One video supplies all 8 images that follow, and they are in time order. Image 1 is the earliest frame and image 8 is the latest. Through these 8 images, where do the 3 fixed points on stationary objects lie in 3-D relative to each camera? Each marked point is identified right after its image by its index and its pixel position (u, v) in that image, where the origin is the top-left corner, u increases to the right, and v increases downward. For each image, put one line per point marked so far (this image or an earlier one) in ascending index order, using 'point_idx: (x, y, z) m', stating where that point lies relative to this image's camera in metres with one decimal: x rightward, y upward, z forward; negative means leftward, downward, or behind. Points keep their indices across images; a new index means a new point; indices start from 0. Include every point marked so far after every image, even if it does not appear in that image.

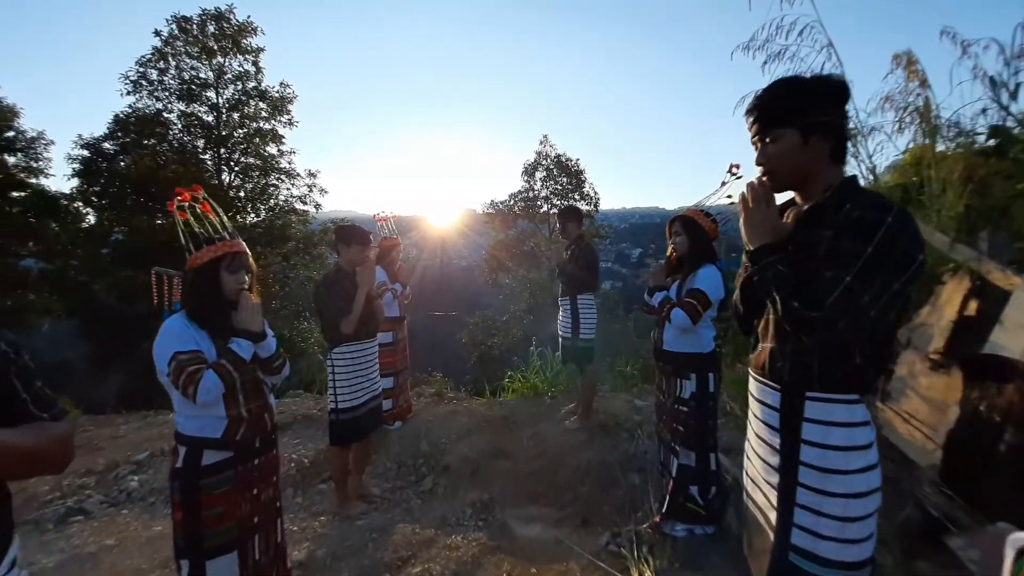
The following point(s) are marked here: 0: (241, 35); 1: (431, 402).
0: (-9.5, +8.9, +14.5) m
1: (-1.2, -1.7, +6.3) m
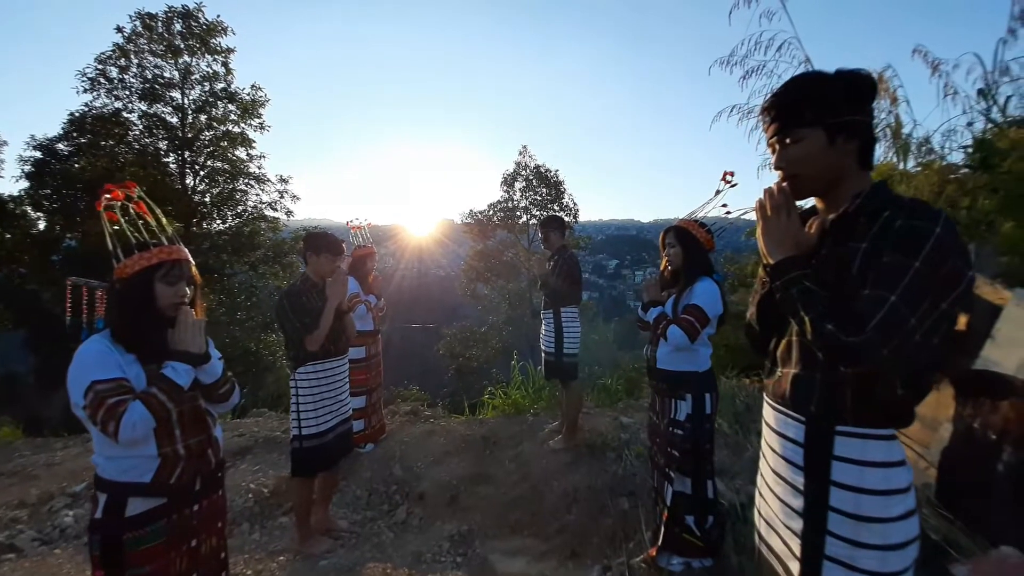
0: (-10.2, +8.6, +13.9) m
1: (-1.5, -1.9, +5.9) m
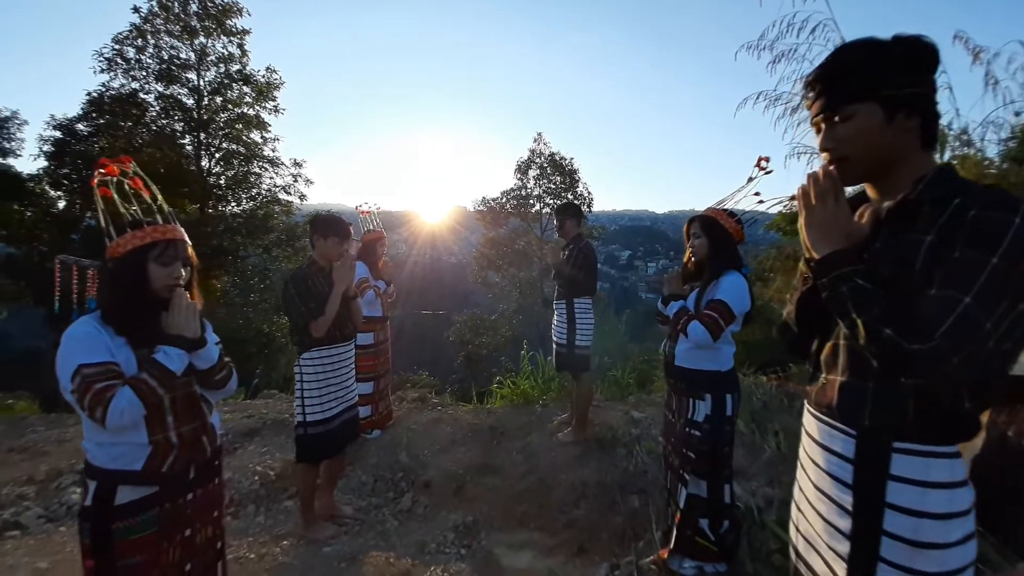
0: (-9.6, +9.2, +13.8) m
1: (-1.4, -1.7, +5.9) m
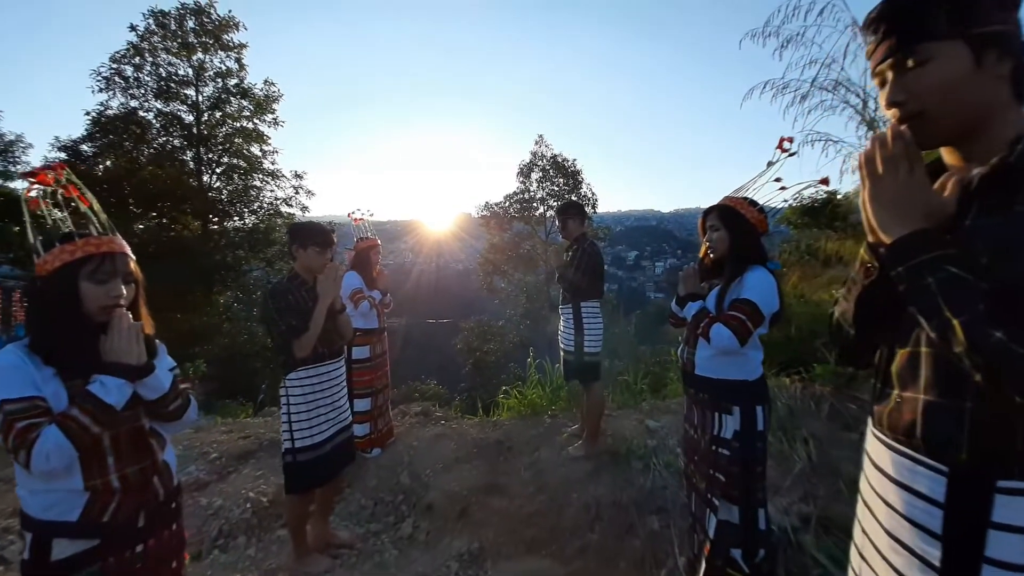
0: (-9.7, +8.7, +13.8) m
1: (-1.3, -1.8, +5.6) m
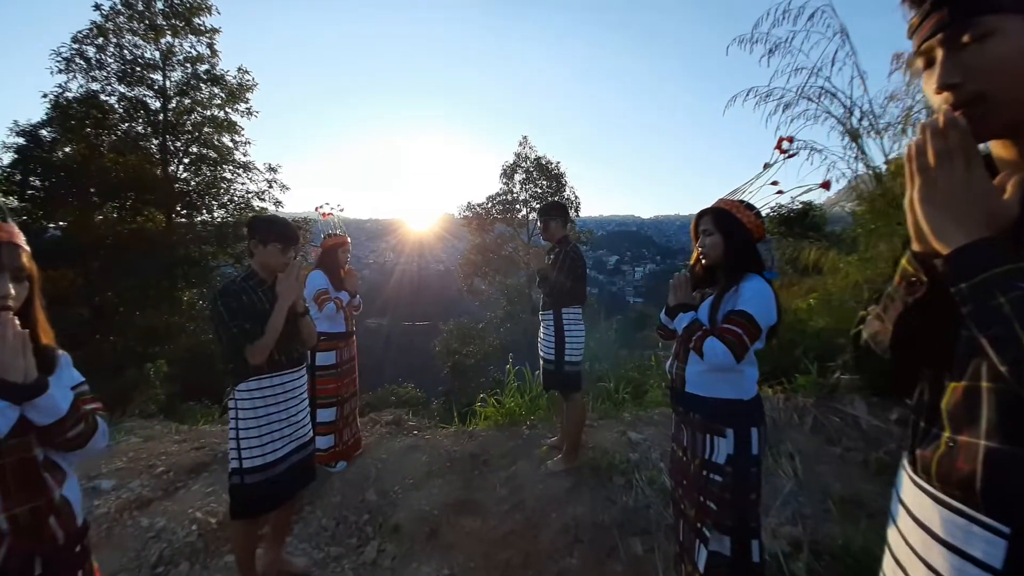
0: (-10.2, +8.8, +13.1) m
1: (-1.6, -1.9, +5.3) m
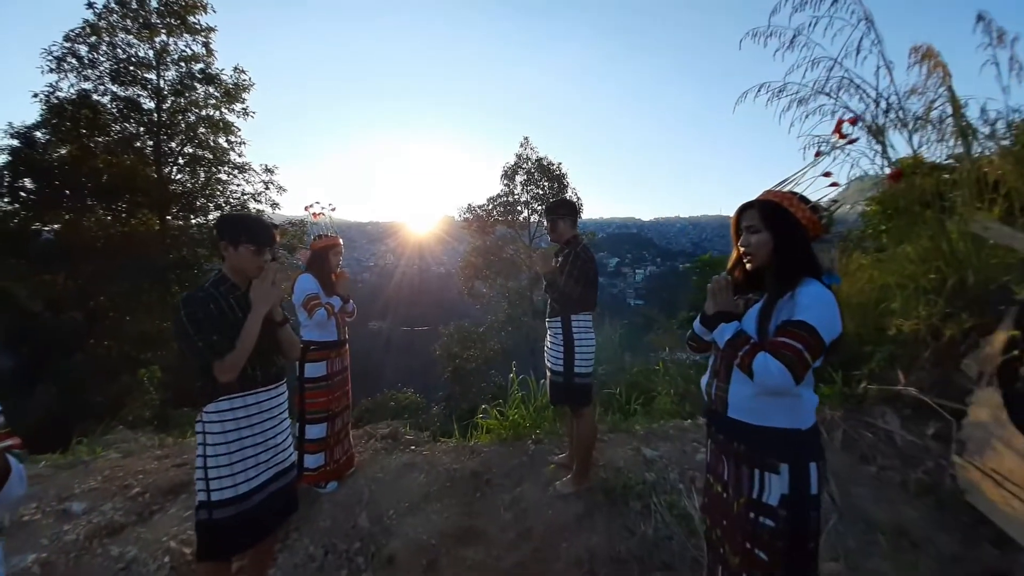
0: (-10.2, +8.7, +12.9) m
1: (-1.6, -1.9, +4.9) m
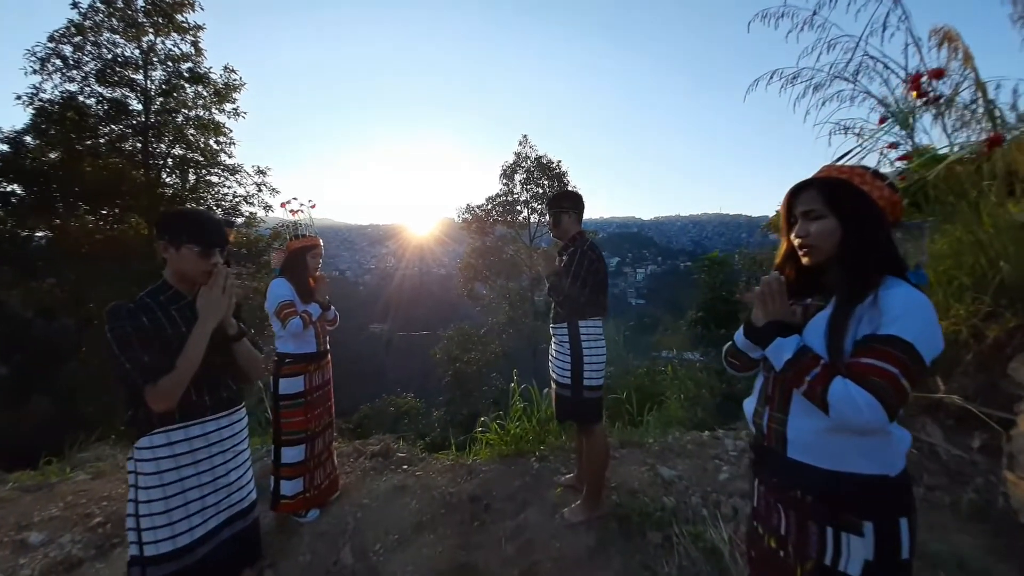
0: (-10.3, +8.5, +12.5) m
1: (-1.5, -2.0, +4.5) m
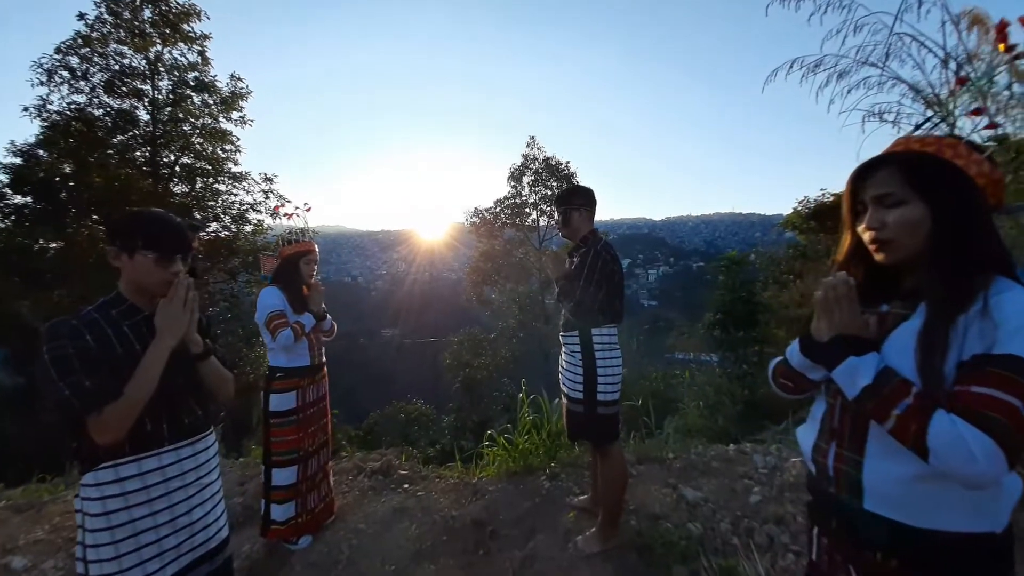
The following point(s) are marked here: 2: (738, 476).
0: (-10.1, +8.2, +12.5) m
1: (-1.4, -2.0, +4.2) m
2: (+2.0, -1.7, +3.7) m
